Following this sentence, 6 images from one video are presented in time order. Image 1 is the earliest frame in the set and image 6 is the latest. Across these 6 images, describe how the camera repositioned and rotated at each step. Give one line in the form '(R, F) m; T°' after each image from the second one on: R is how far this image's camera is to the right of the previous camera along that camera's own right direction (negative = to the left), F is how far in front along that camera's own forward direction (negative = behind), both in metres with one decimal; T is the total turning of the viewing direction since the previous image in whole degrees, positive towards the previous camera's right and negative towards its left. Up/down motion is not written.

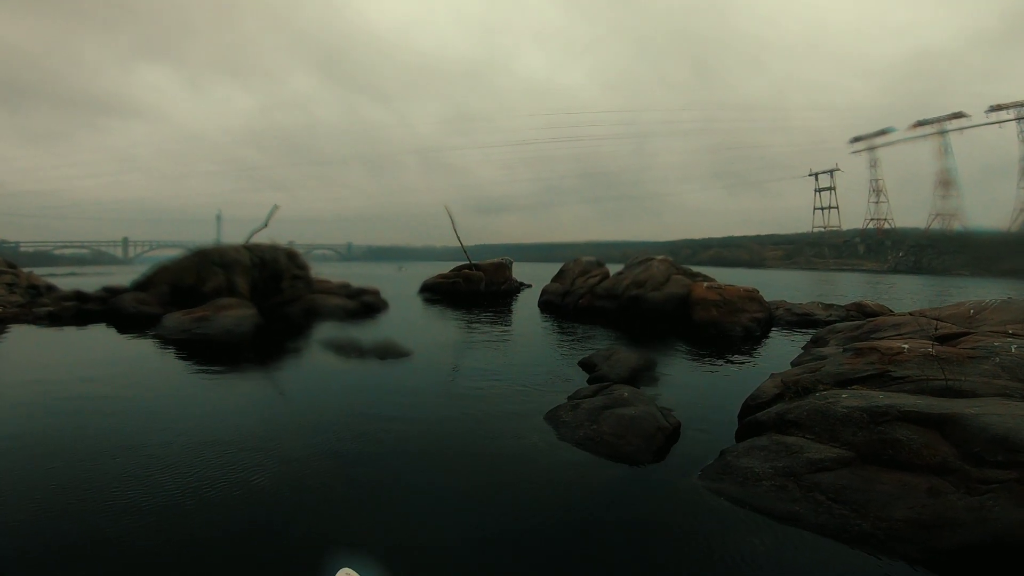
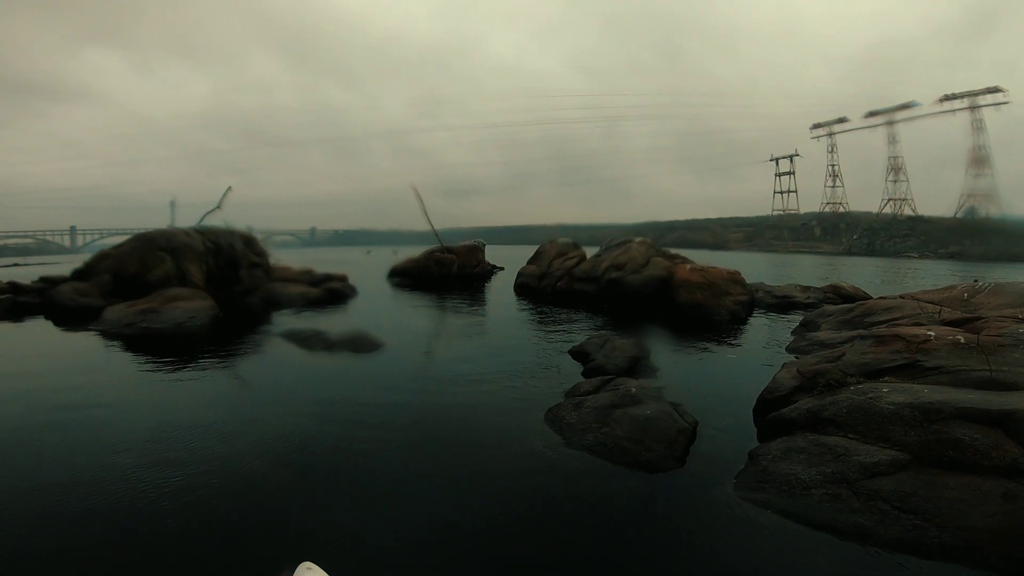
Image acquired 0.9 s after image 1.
(-0.5, +1.3) m; +4°
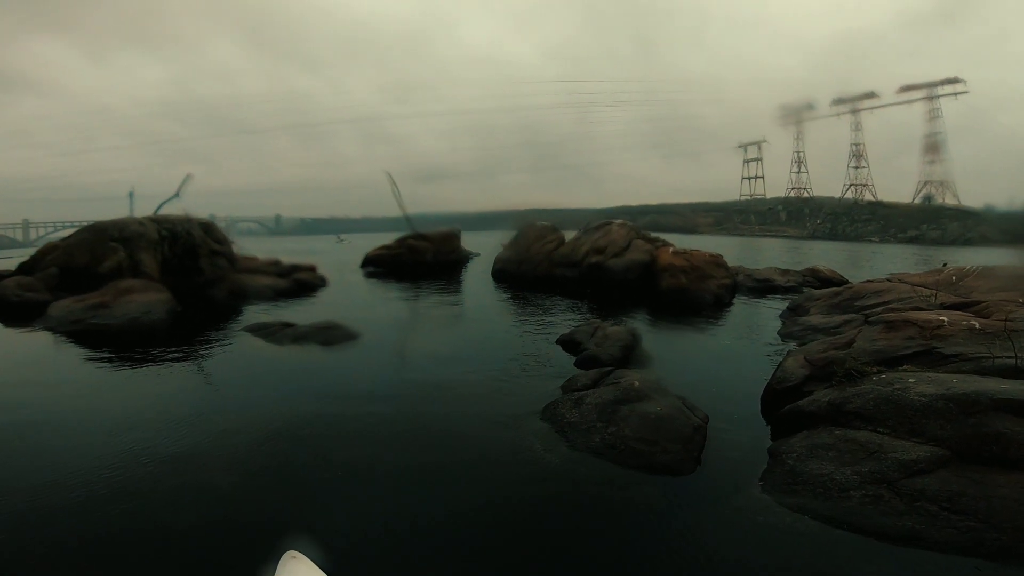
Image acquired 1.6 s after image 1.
(-0.4, +0.9) m; +3°
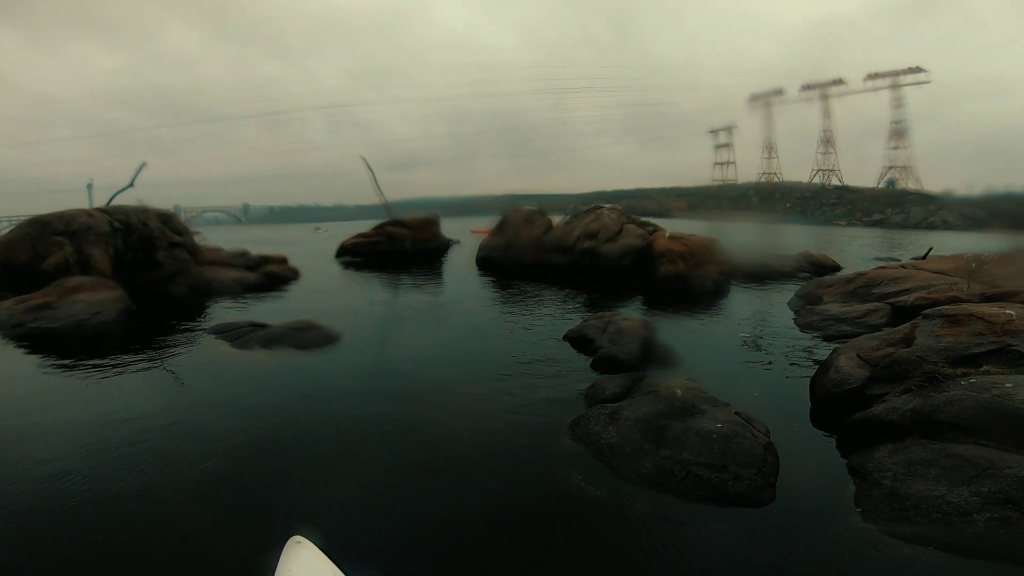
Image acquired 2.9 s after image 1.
(-0.7, +1.4) m; +3°
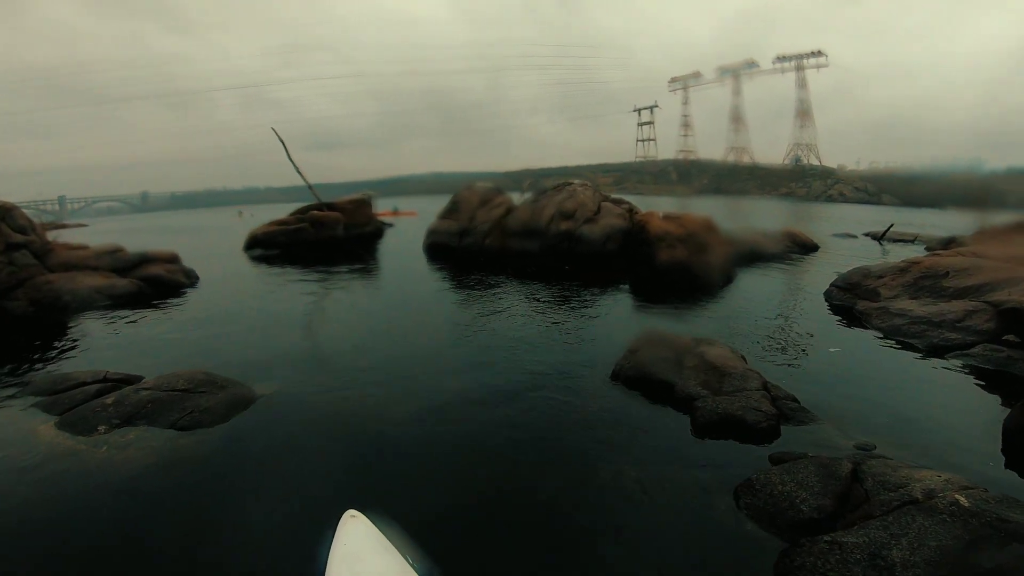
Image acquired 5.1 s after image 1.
(-1.6, +4.7) m; +9°
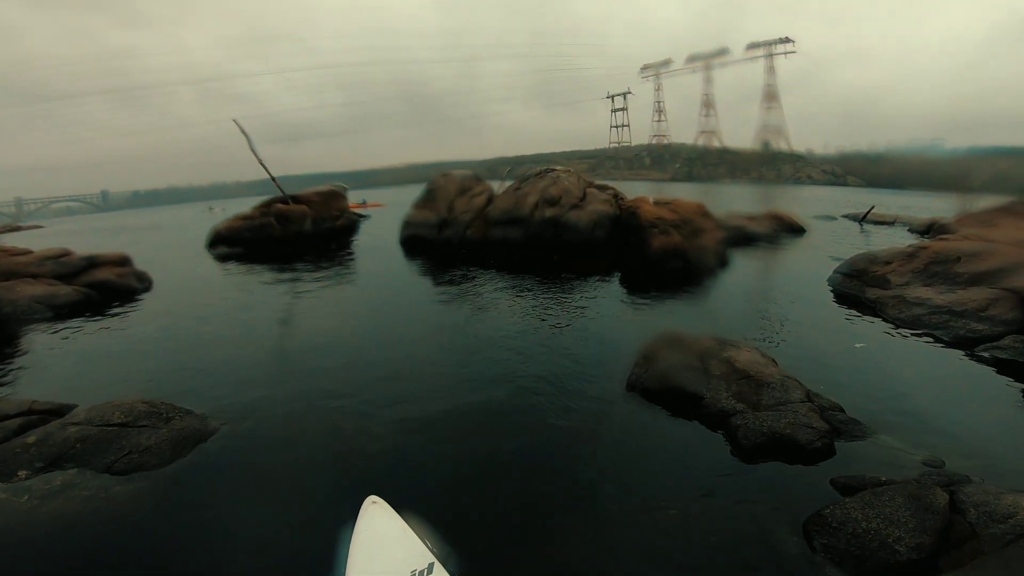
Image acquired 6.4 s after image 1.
(-0.3, +1.2) m; +3°
